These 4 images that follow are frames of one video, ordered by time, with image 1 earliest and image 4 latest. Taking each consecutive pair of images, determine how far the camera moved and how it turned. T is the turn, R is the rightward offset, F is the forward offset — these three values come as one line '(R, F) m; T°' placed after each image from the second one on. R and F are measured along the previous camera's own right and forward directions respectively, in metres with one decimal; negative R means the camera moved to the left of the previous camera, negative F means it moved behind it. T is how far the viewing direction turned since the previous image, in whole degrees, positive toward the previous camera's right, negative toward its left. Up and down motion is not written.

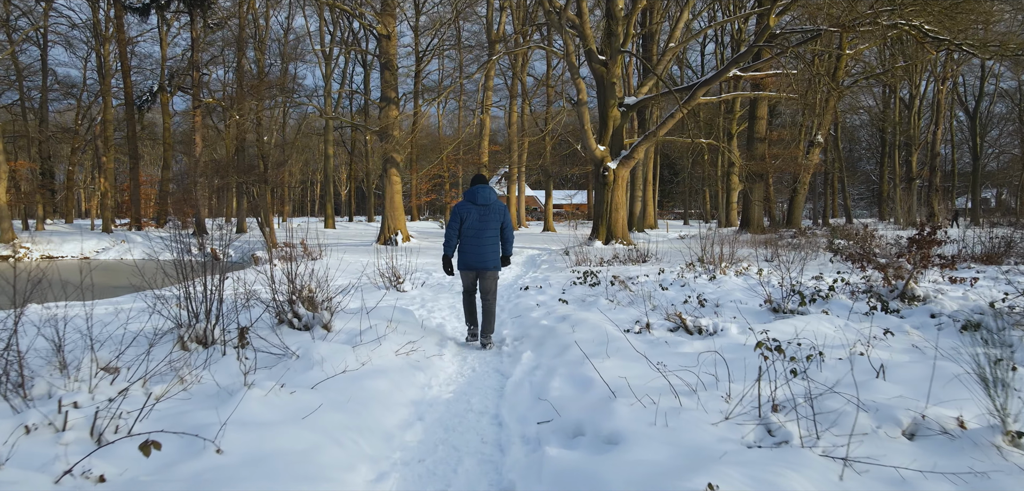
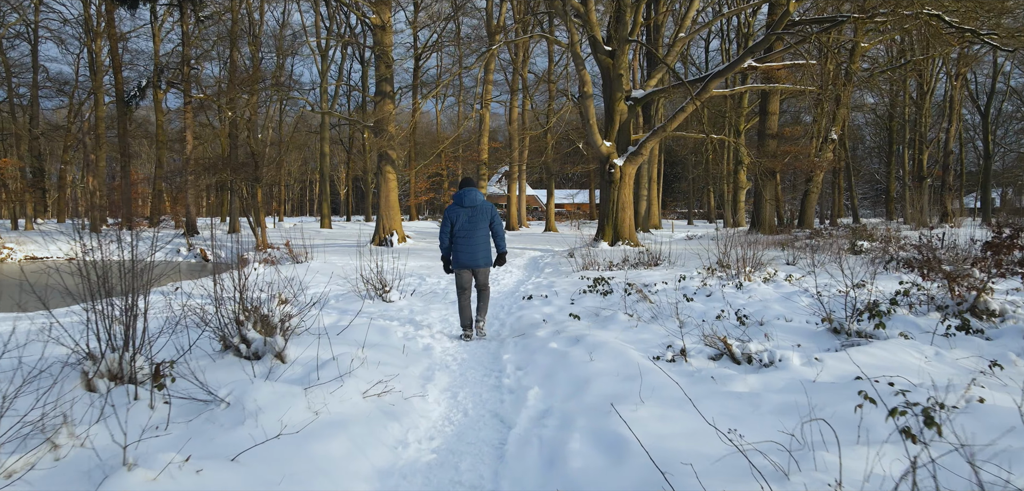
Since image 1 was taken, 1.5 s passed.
(0.0, +0.7) m; 0°
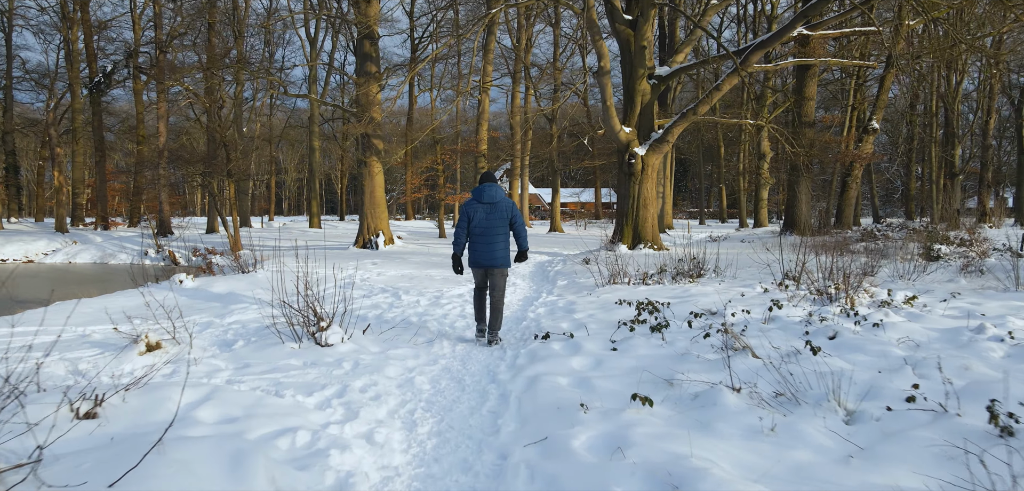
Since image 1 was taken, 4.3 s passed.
(0.0, +1.9) m; 0°
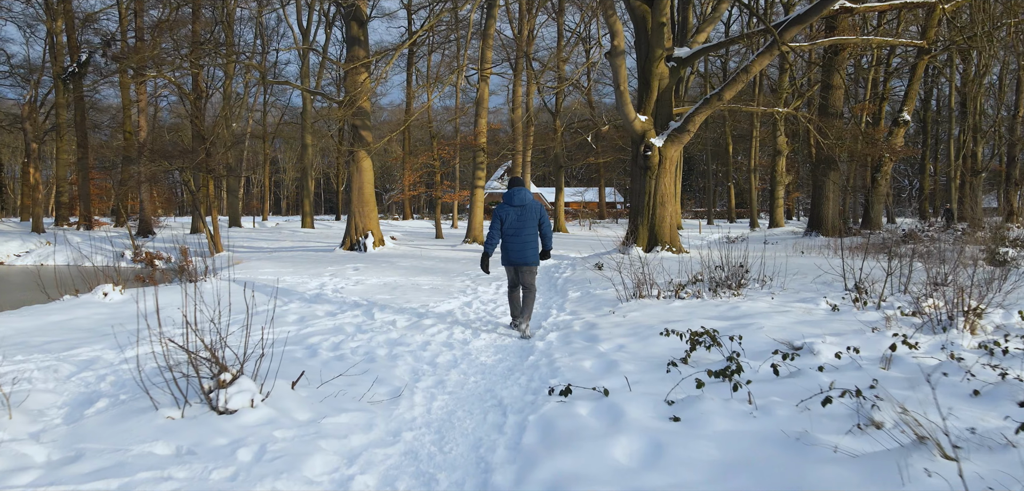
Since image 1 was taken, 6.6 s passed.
(0.0, +1.2) m; 0°
